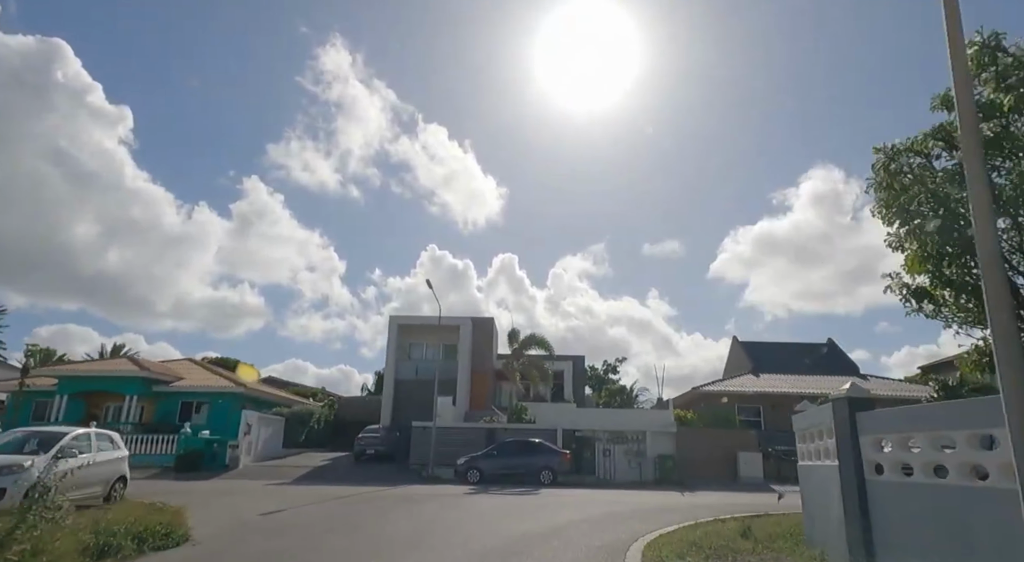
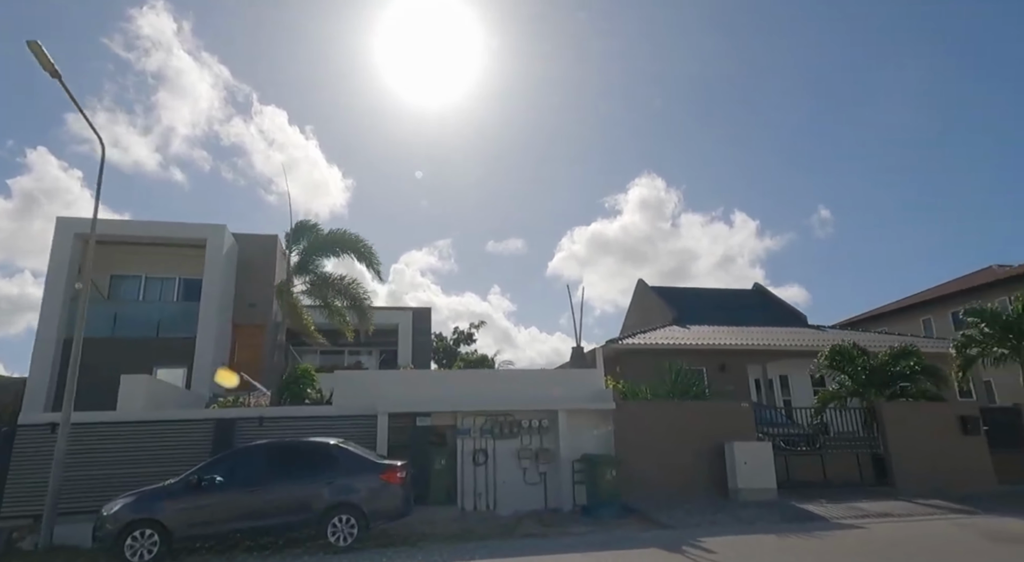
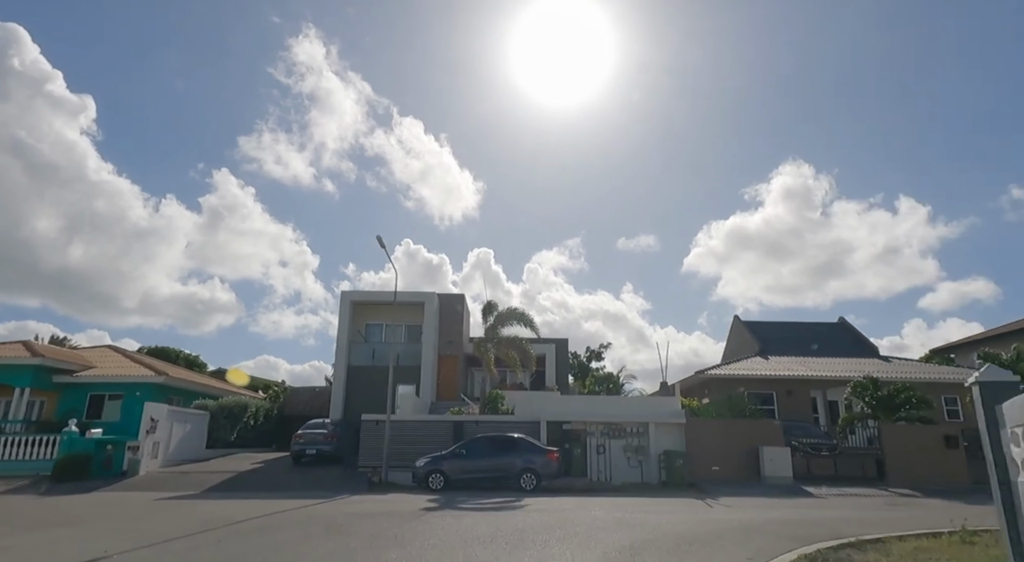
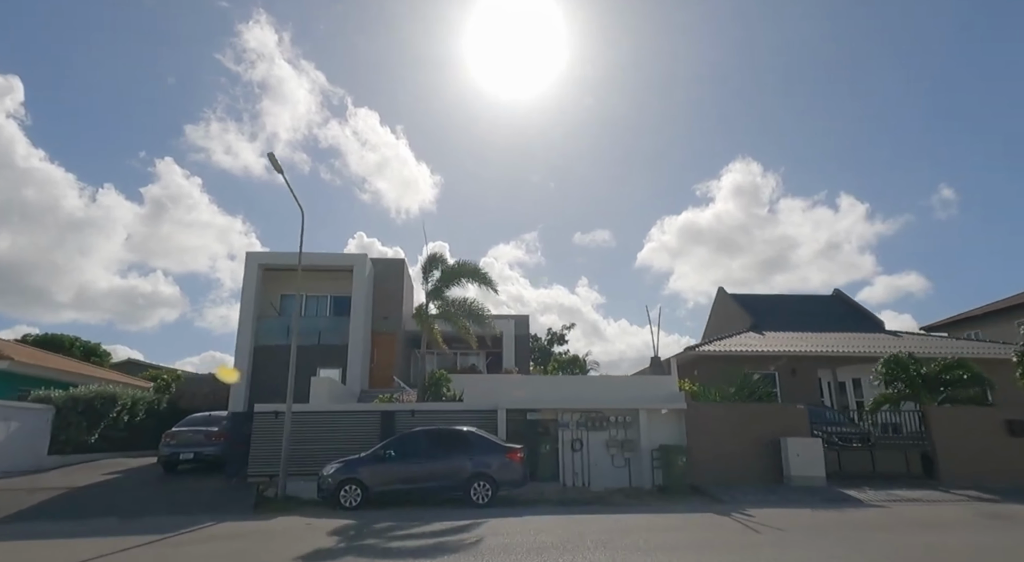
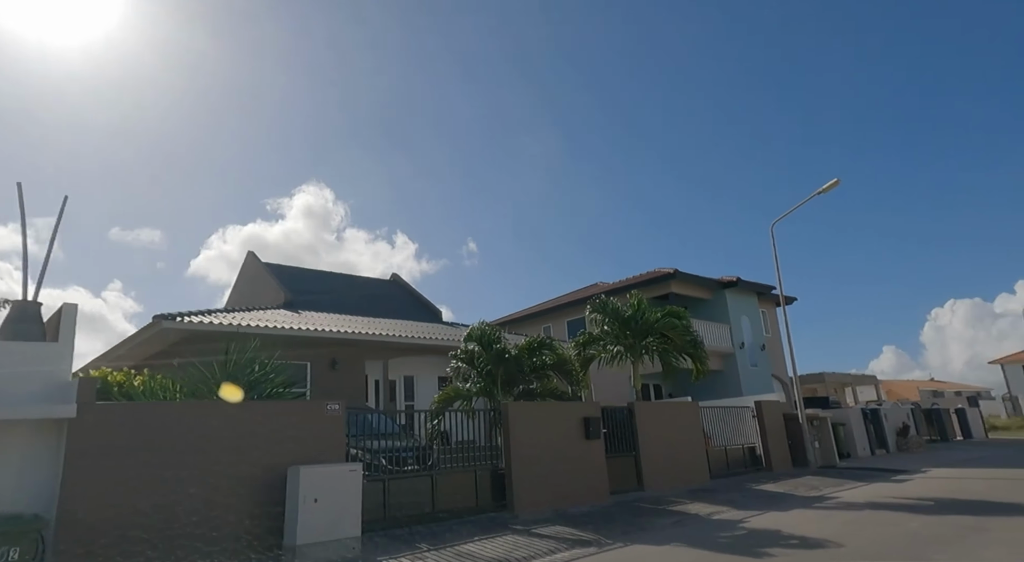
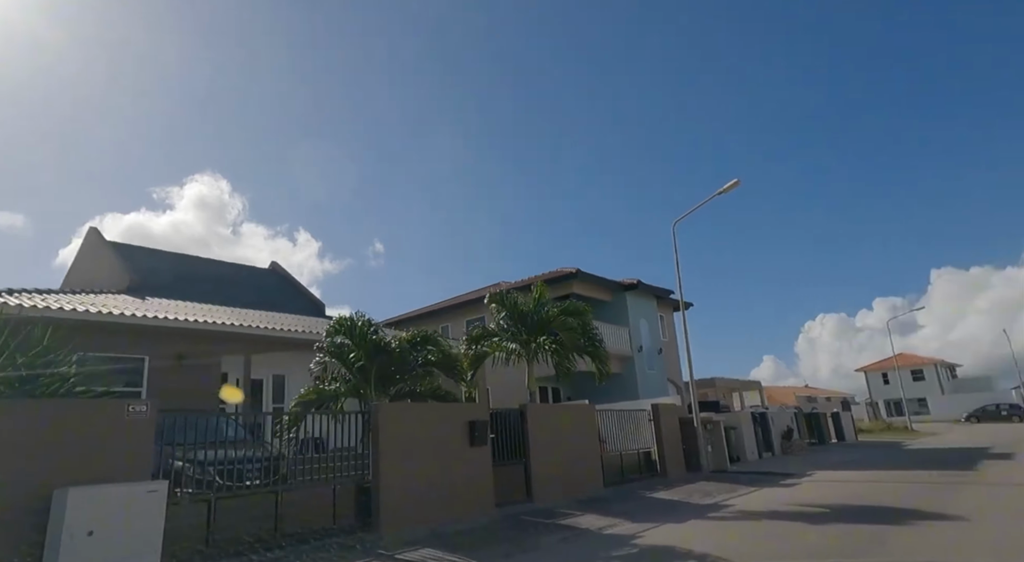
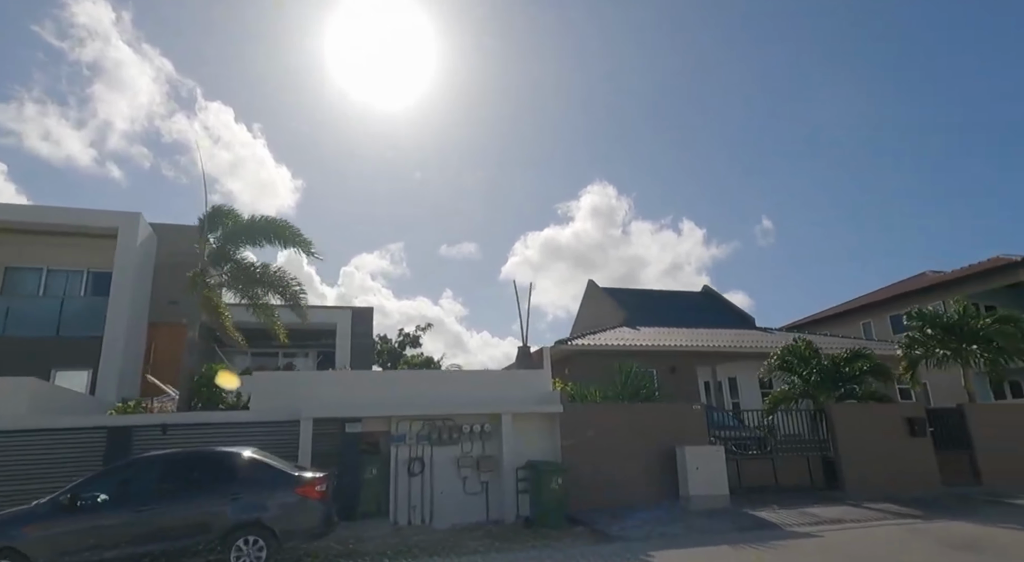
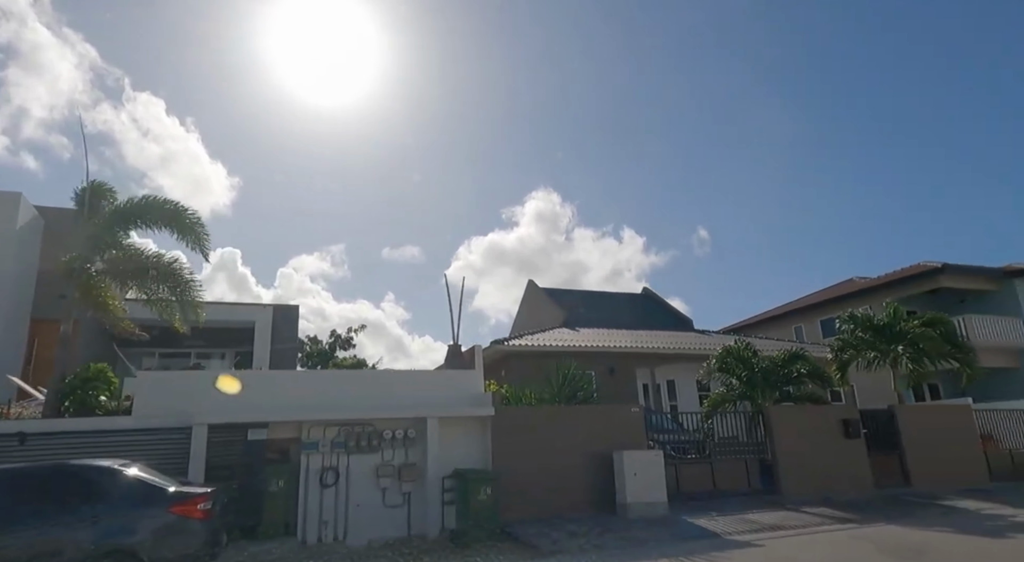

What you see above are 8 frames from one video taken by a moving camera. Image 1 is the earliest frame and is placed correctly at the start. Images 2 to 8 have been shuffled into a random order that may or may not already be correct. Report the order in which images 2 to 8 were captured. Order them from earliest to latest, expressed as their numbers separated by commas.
3, 4, 2, 7, 8, 5, 6
